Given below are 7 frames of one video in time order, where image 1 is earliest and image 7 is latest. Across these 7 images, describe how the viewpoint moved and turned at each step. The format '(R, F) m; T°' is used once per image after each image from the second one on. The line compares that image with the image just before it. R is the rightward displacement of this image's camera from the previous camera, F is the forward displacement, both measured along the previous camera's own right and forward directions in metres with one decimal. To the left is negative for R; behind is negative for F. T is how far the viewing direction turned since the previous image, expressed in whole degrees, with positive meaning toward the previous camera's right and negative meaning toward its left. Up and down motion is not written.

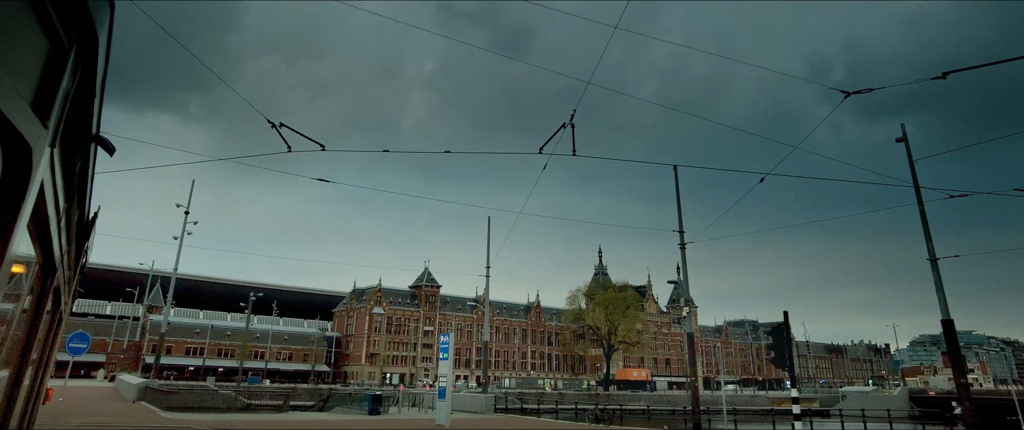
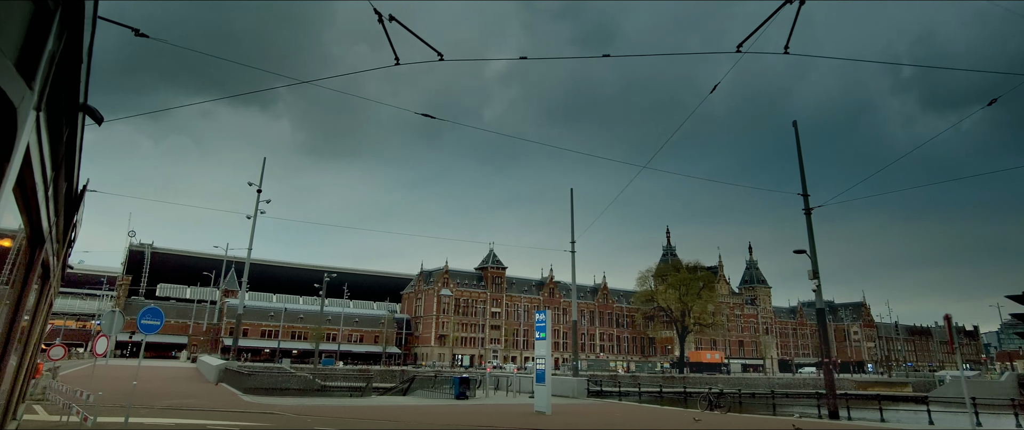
(-1.0, +1.7) m; -5°
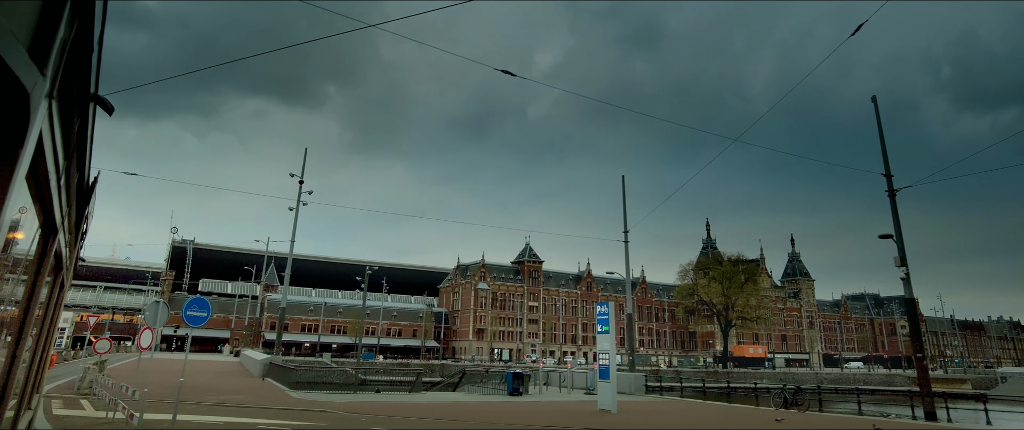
(-0.6, +1.0) m; -3°
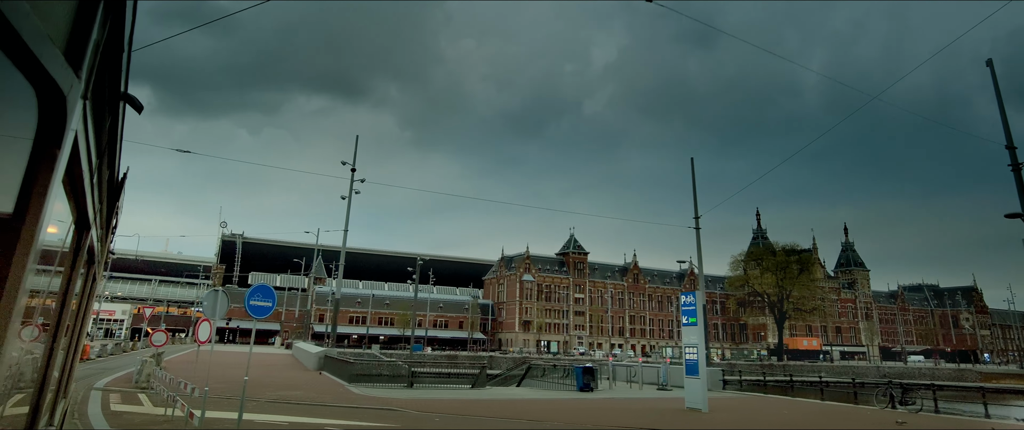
(-0.7, +1.1) m; -3°
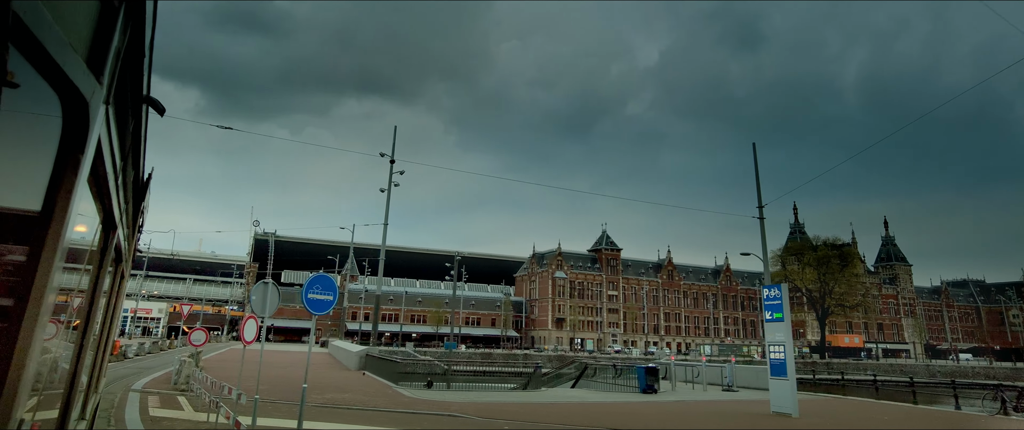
(-0.7, +1.1) m; -2°
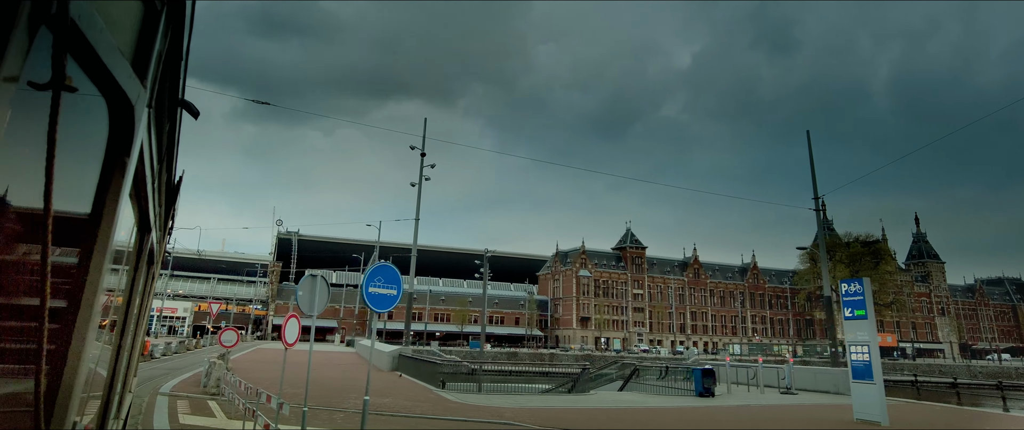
(-0.6, +1.0) m; -2°
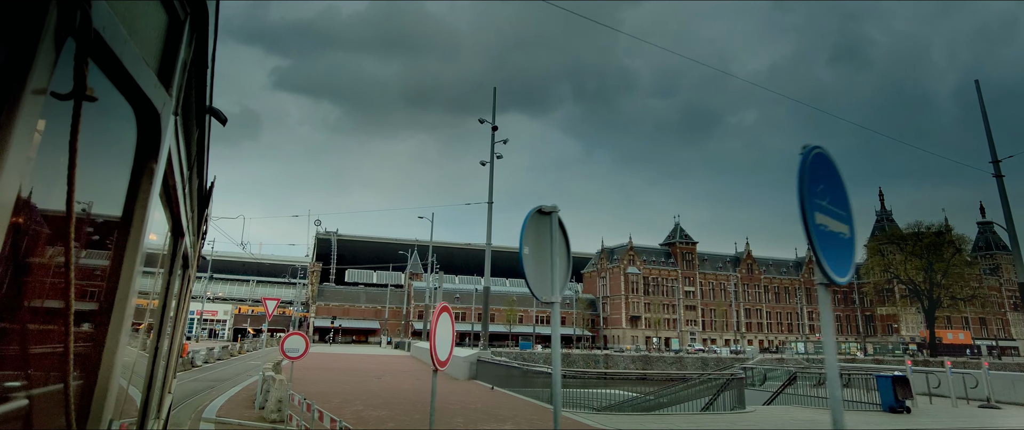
(-1.7, +3.2) m; -3°
